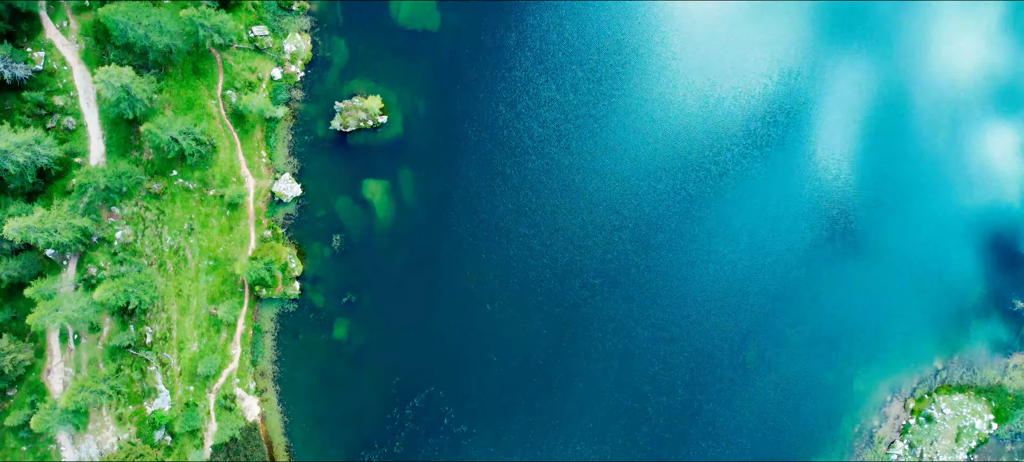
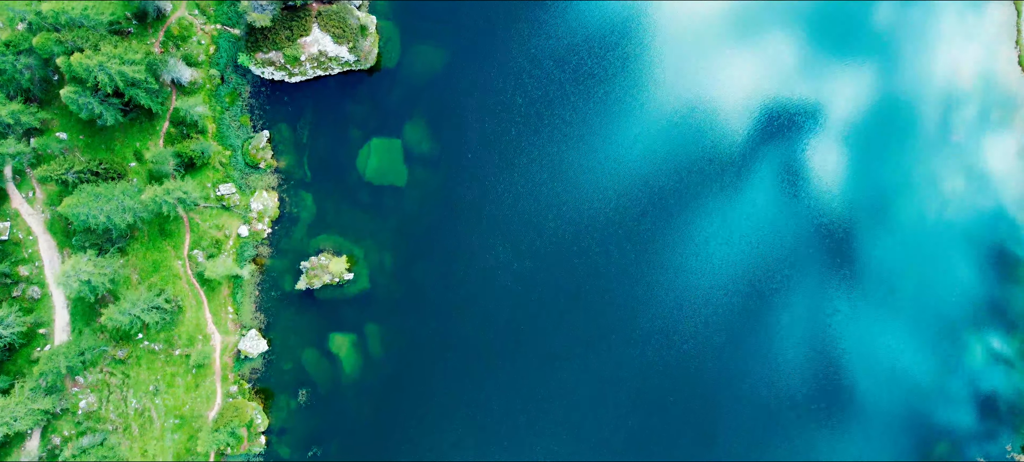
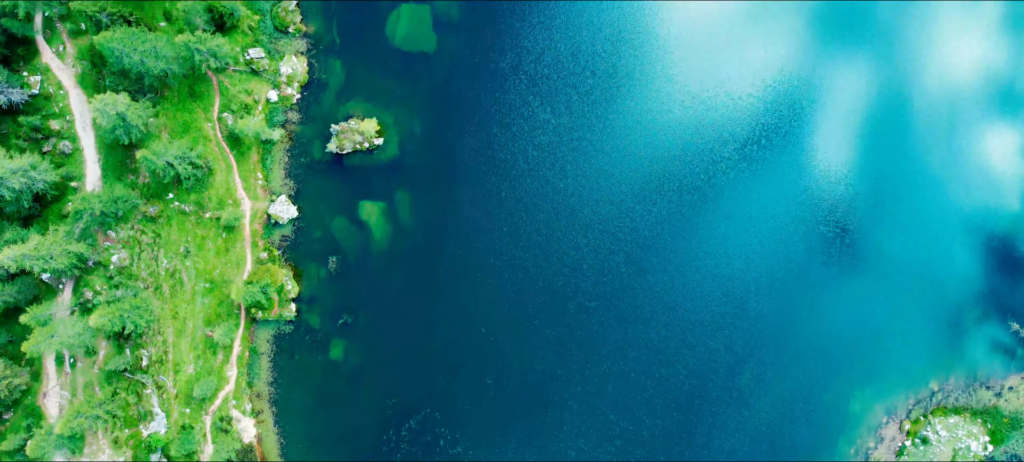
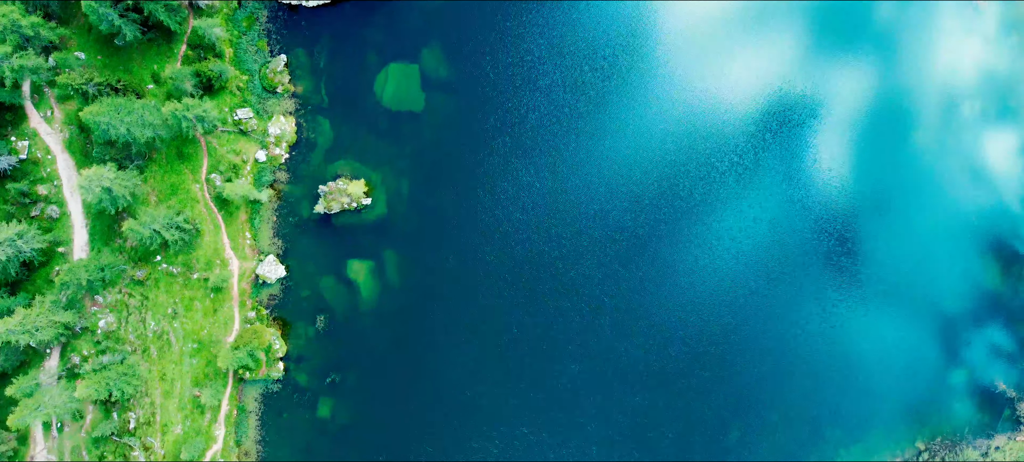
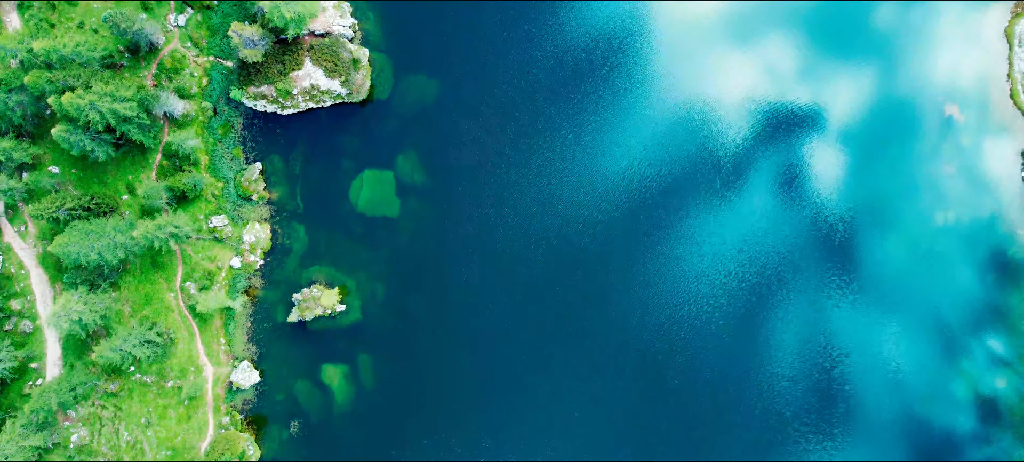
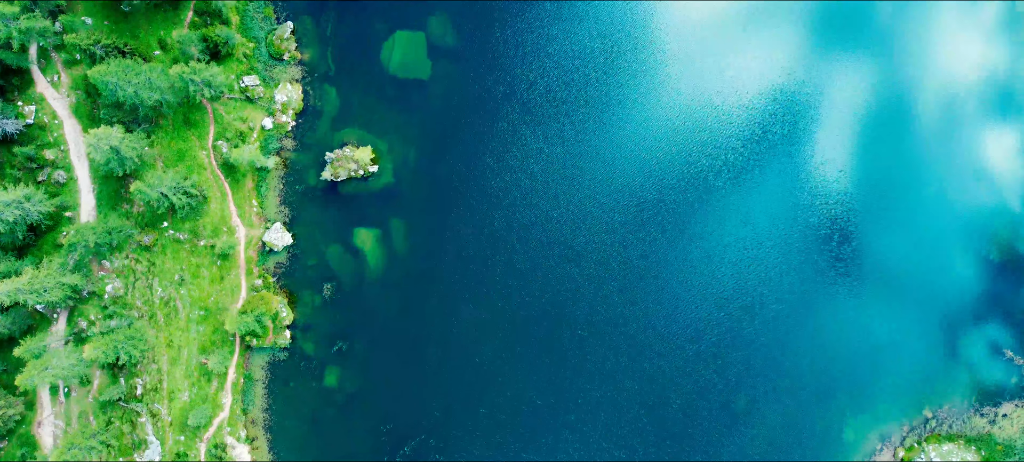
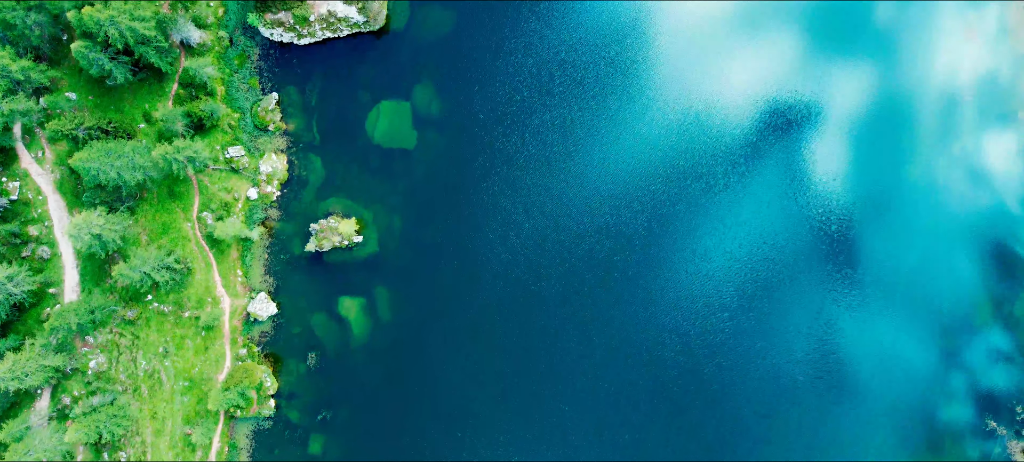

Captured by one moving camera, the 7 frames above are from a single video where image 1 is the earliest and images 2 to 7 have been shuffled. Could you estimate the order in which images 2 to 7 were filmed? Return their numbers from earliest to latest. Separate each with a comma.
3, 6, 4, 7, 2, 5
